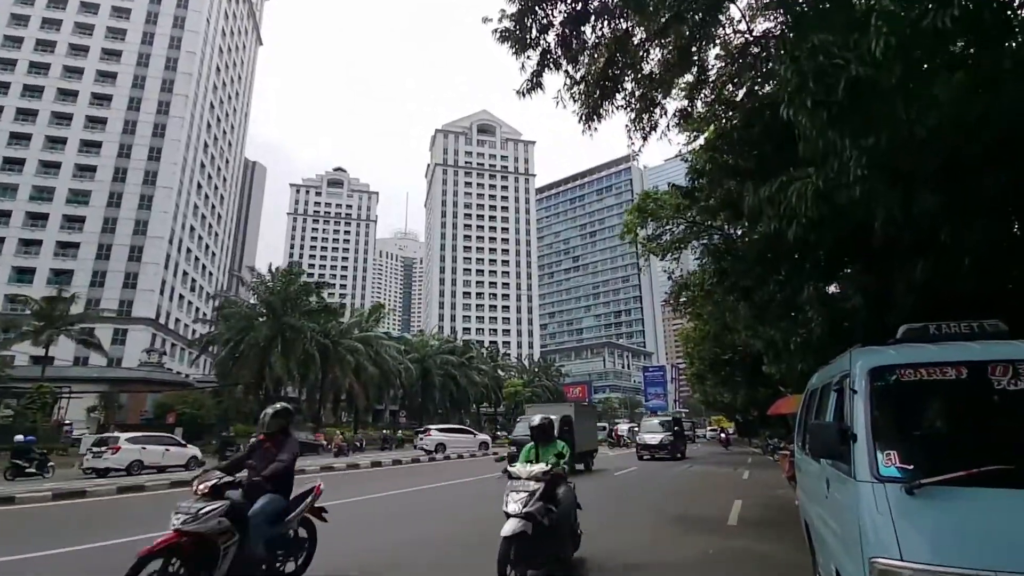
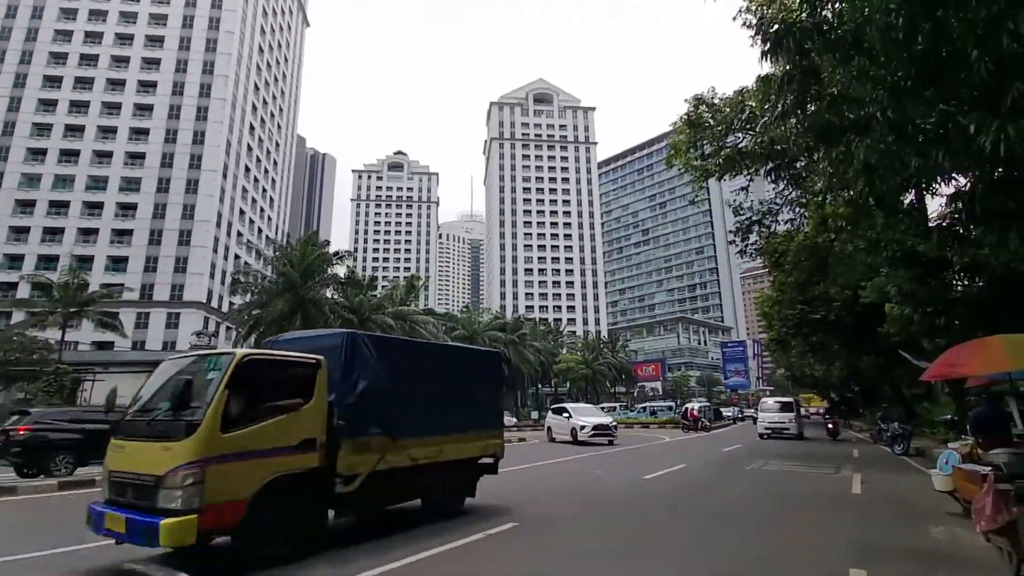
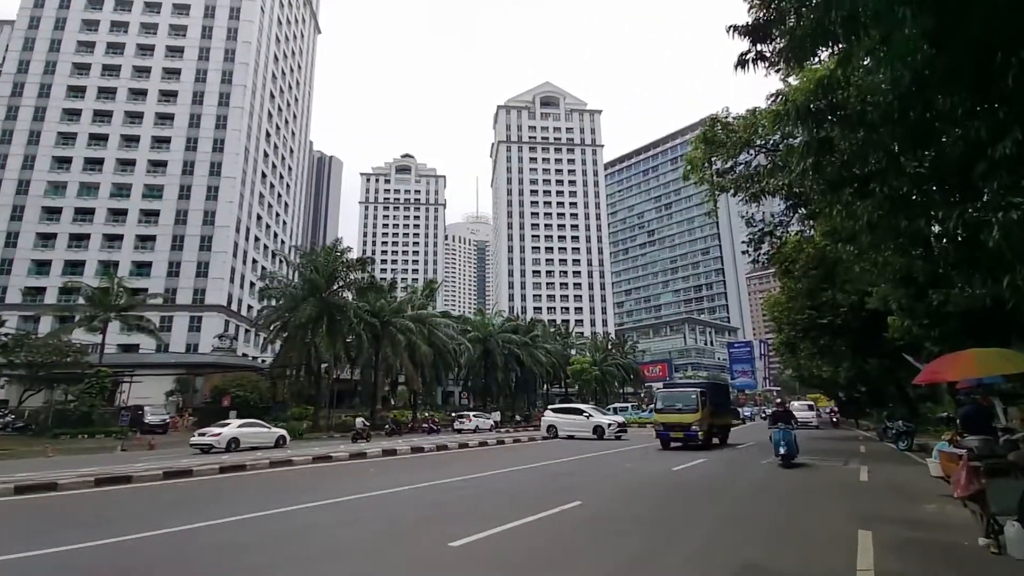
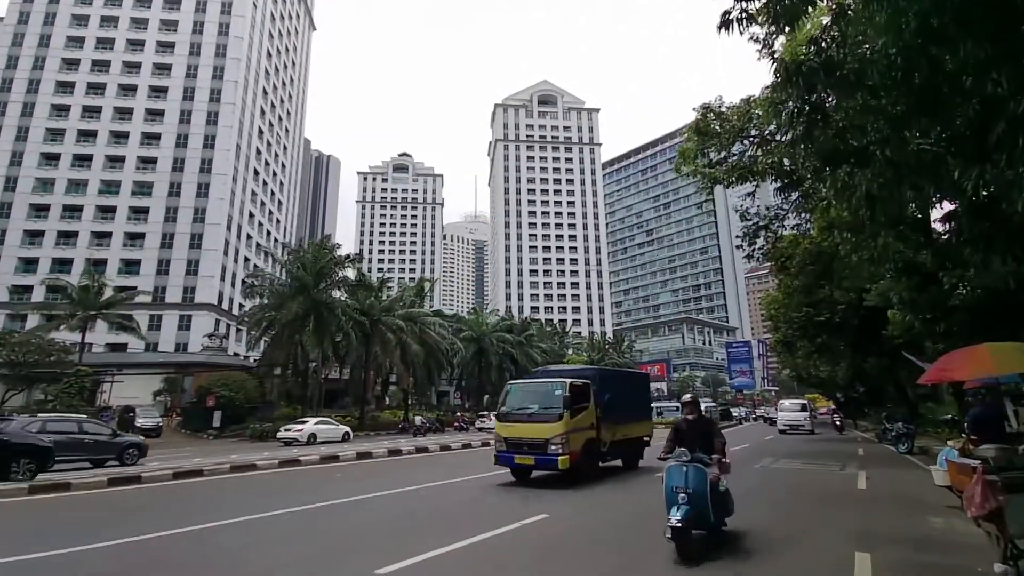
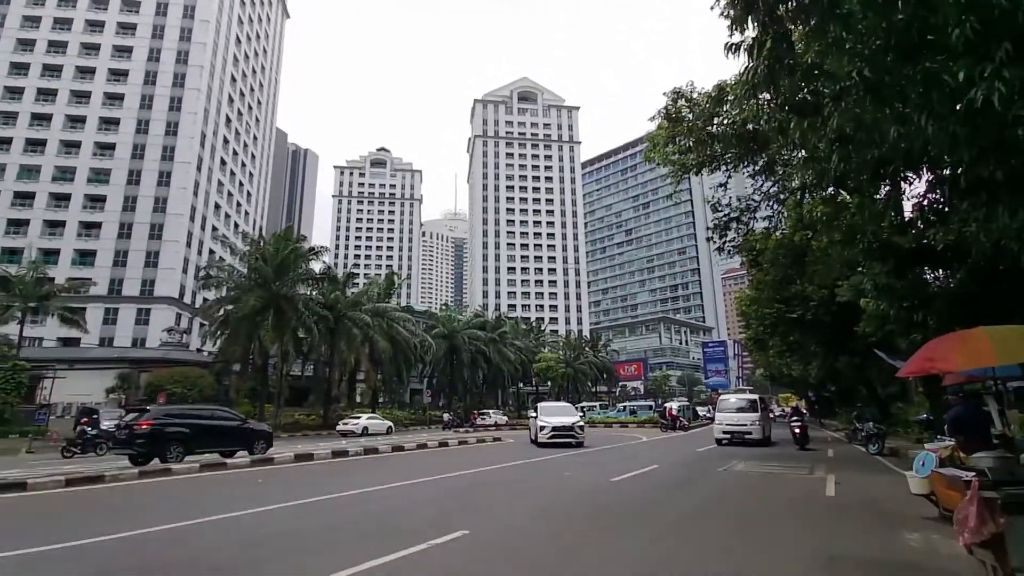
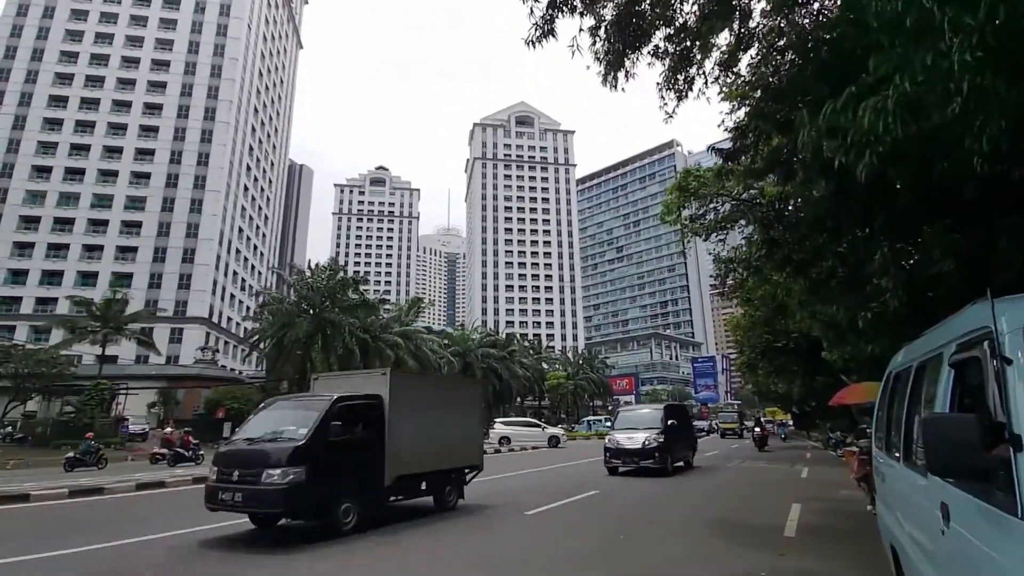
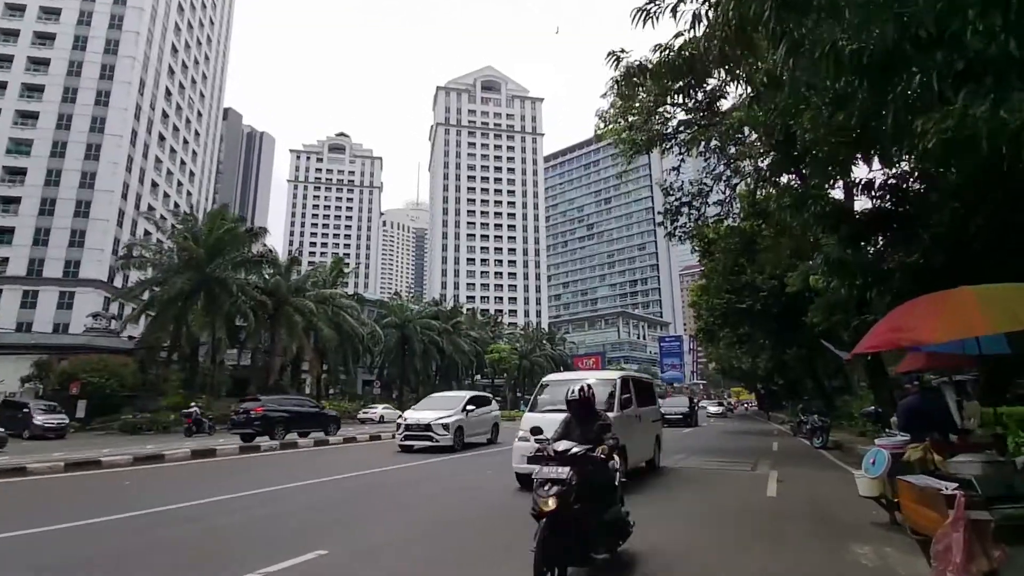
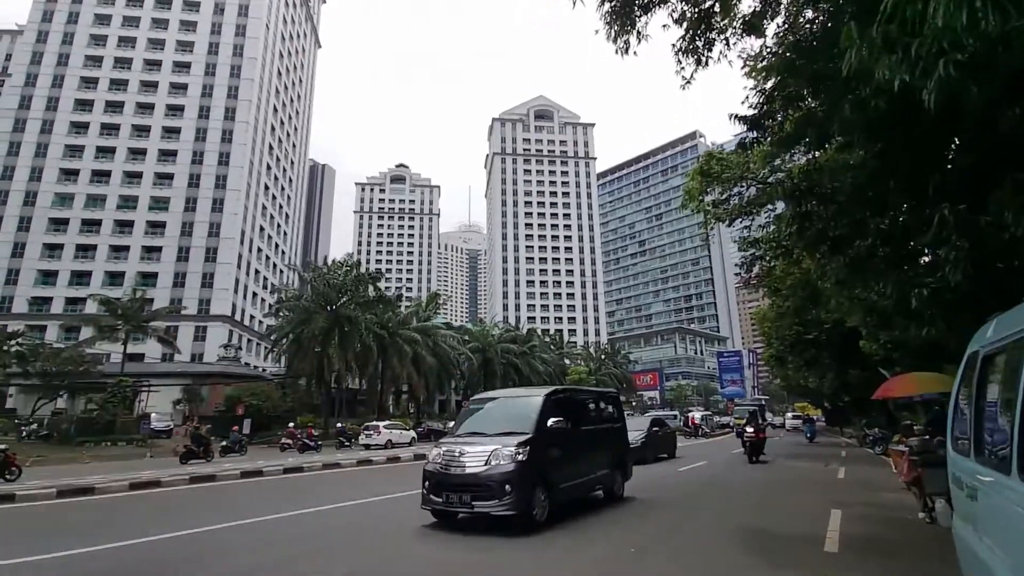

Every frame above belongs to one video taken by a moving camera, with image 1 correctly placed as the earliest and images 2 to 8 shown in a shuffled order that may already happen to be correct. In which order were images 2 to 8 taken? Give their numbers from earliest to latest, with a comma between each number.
6, 8, 3, 4, 2, 5, 7
